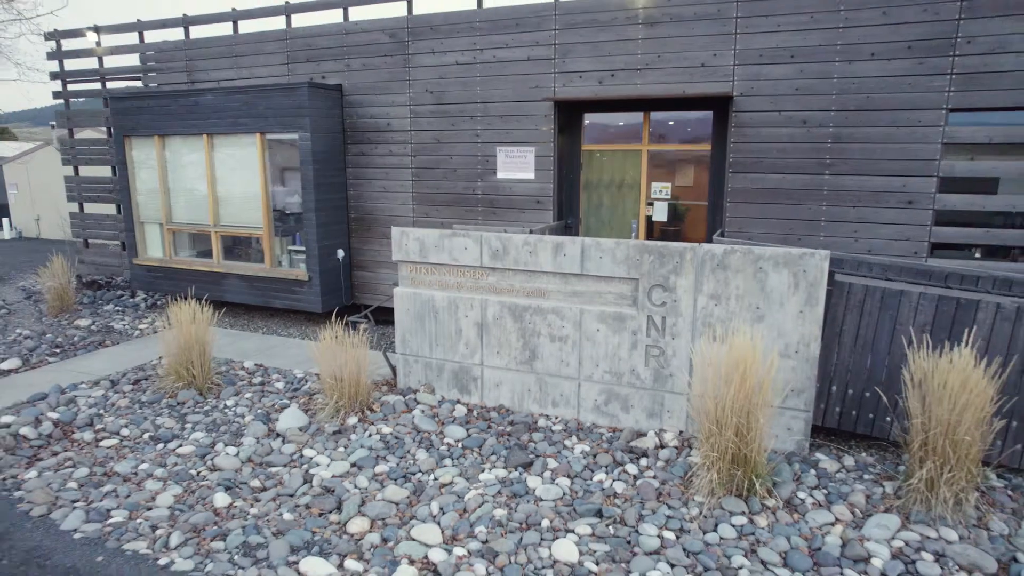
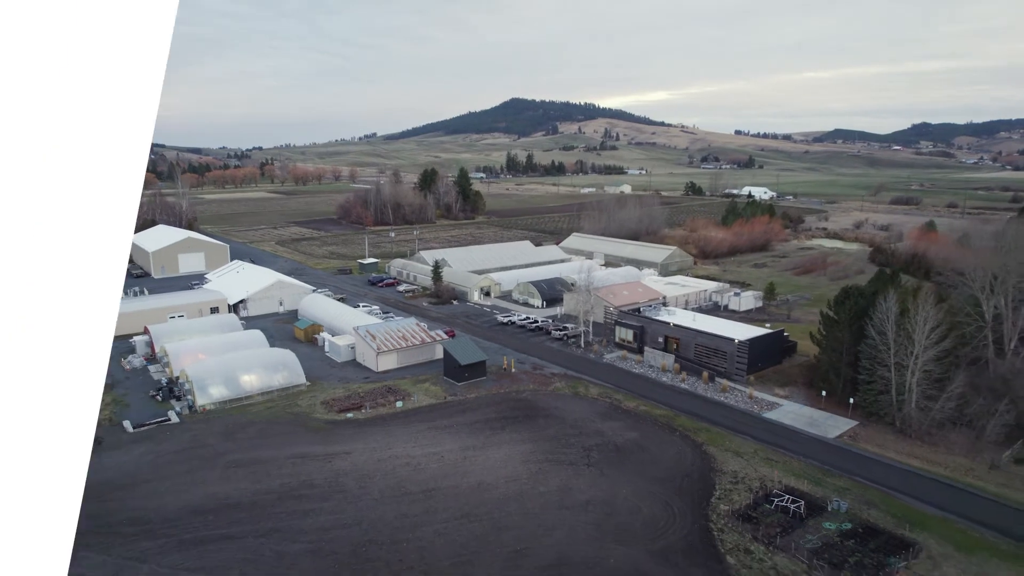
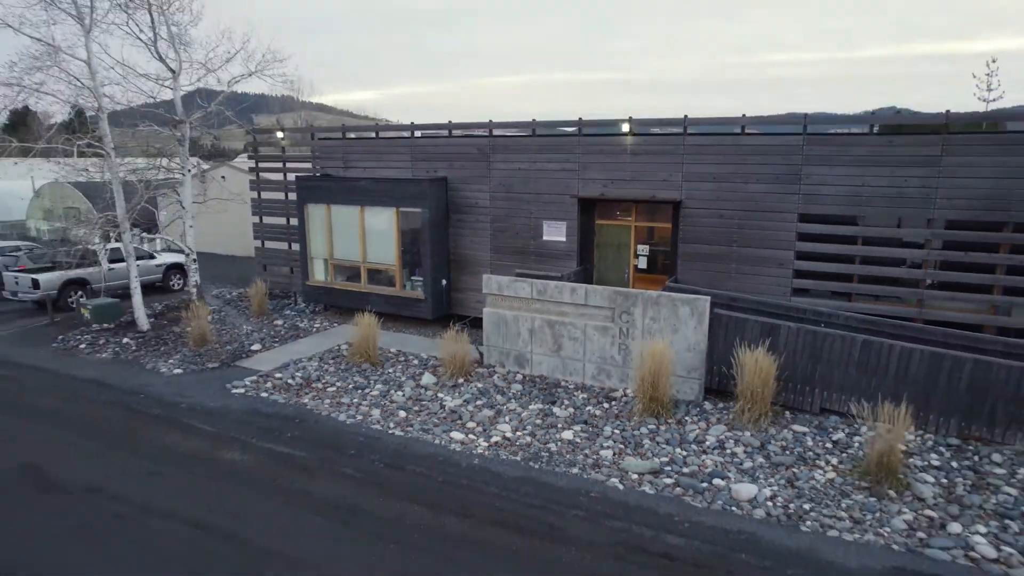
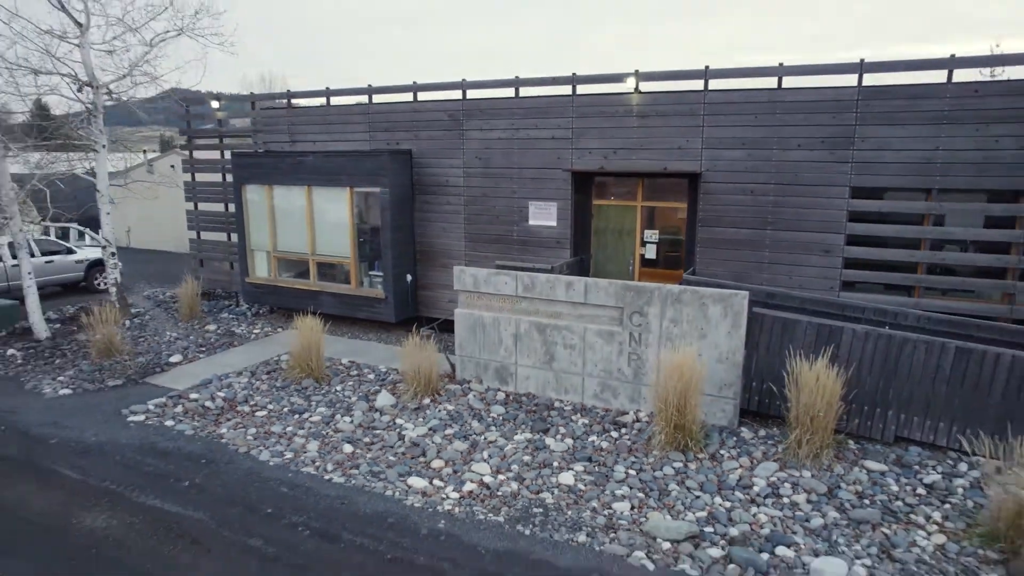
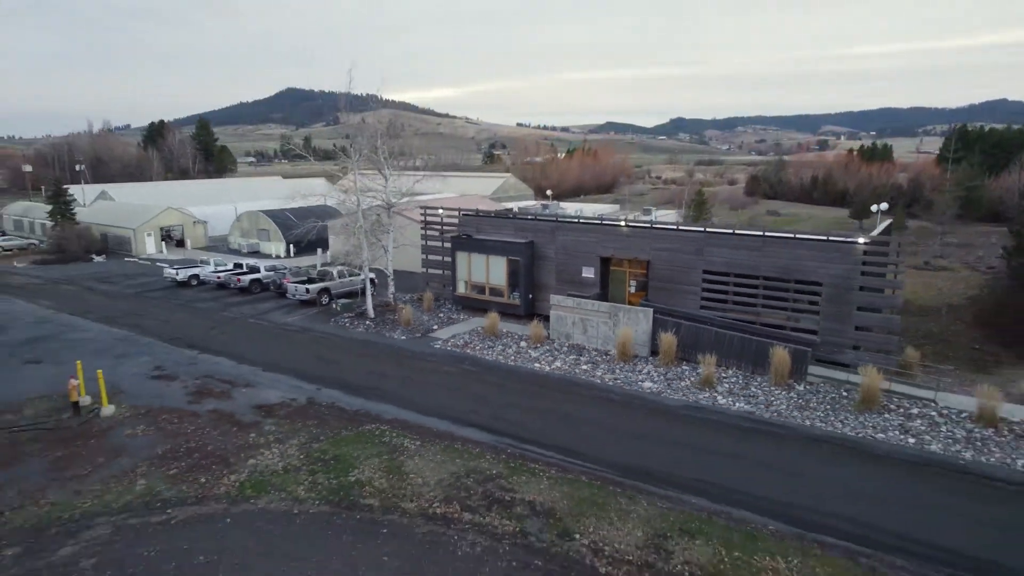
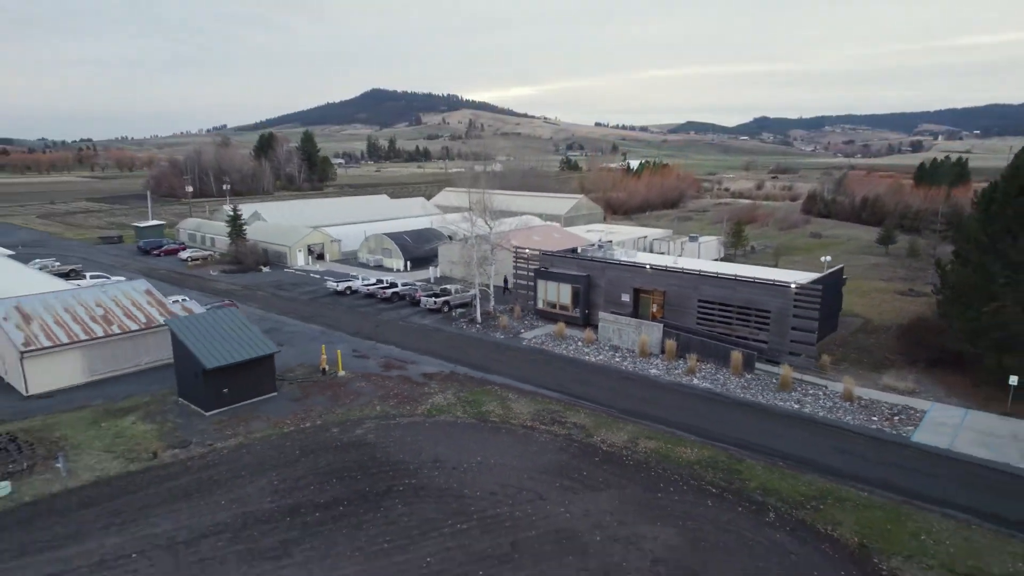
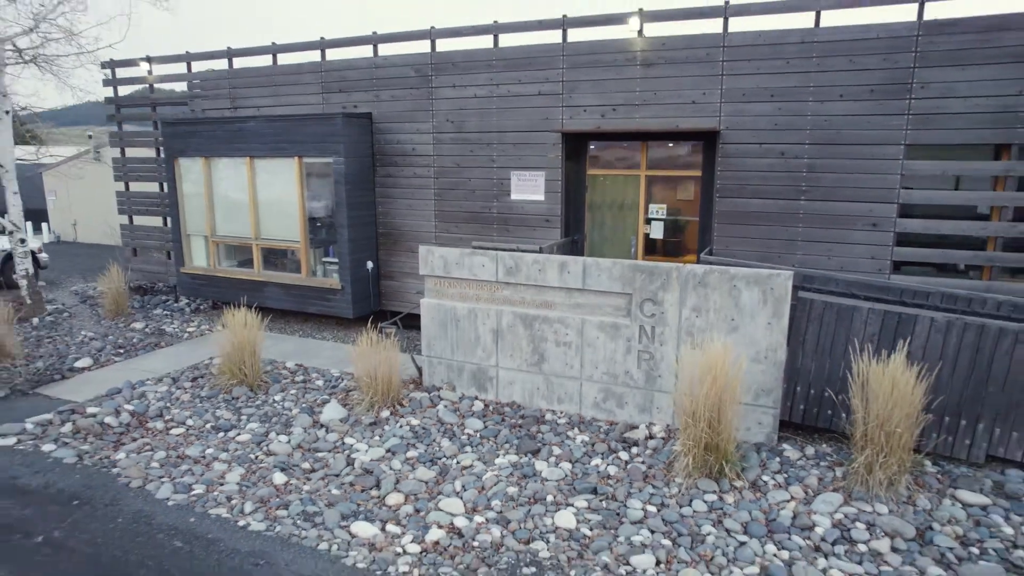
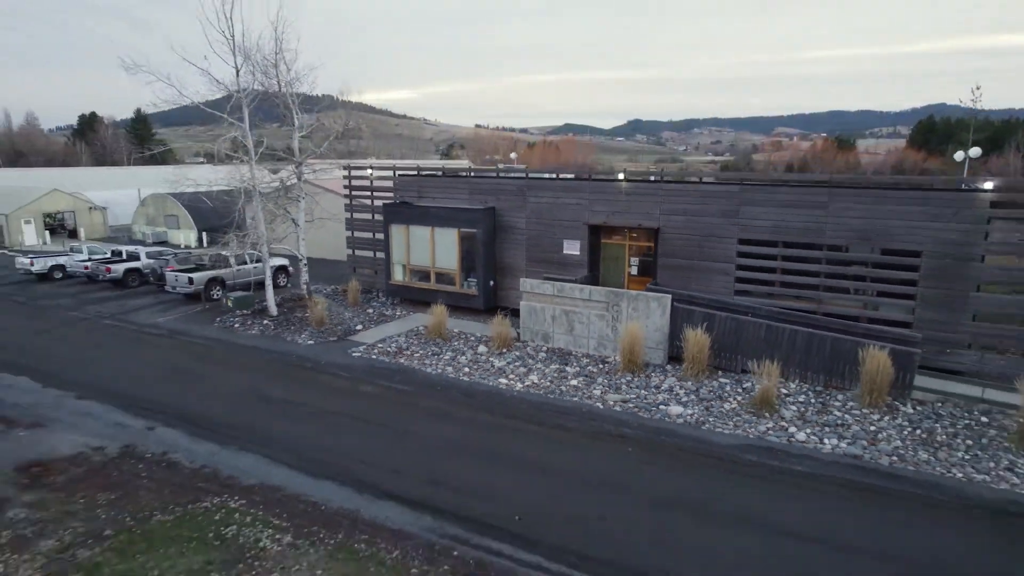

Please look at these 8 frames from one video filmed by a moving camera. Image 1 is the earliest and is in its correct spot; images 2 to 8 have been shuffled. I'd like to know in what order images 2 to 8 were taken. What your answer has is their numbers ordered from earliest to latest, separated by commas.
7, 4, 3, 8, 5, 6, 2
